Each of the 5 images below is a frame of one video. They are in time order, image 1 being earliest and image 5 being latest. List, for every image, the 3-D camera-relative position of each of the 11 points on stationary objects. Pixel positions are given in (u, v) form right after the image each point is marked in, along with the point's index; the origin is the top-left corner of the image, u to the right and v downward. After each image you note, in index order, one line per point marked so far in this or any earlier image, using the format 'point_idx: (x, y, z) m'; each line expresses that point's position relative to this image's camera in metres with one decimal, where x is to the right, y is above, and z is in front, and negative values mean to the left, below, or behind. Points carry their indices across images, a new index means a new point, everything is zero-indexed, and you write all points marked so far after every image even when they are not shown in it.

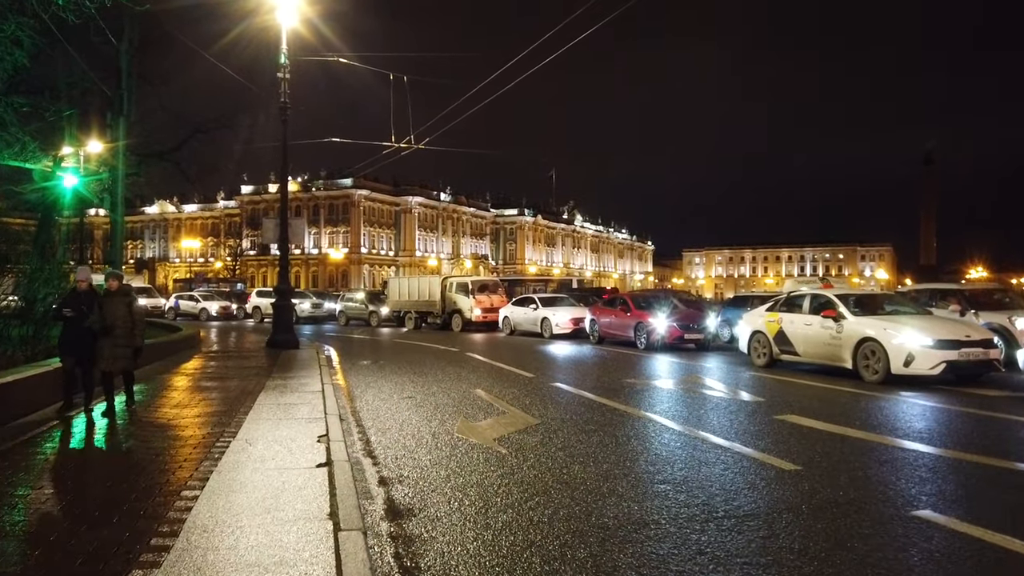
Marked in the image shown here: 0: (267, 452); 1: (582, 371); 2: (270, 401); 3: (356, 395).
0: (-2.0, -1.4, +6.3) m
1: (+1.5, -1.9, +17.6) m
2: (-3.0, -1.4, +9.3) m
3: (-2.4, -1.6, +11.5) m
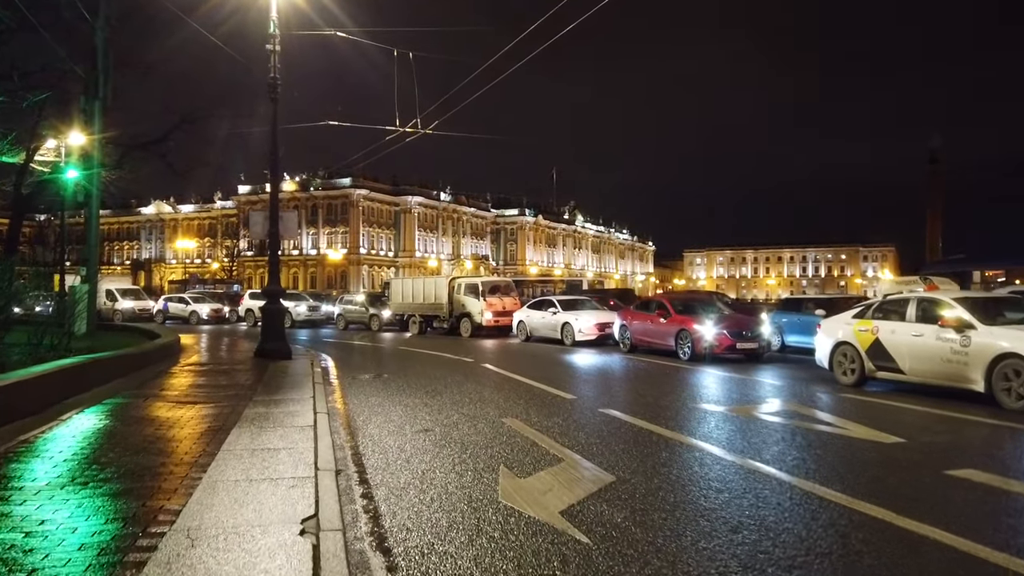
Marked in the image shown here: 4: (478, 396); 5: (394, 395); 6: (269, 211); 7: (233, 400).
0: (-1.5, -1.4, +3.9) m
1: (+2.0, -1.9, +15.2) m
2: (-2.4, -1.4, +6.9) m
3: (-1.8, -1.6, +9.1) m
4: (-0.5, -1.6, +11.5) m
5: (-1.9, -1.7, +12.2) m
6: (-5.6, +1.8, +17.7) m
7: (-4.0, -1.6, +11.0) m
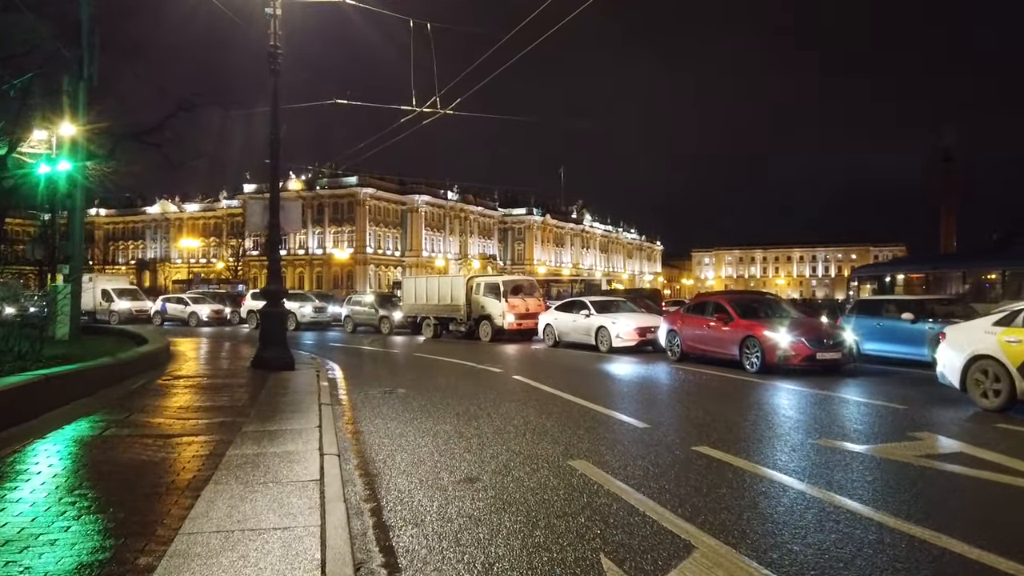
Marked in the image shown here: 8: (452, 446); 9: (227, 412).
0: (-0.9, -1.4, +1.6) m
1: (+2.7, -1.9, +12.9) m
2: (-1.8, -1.4, +4.6) m
3: (-1.2, -1.6, +6.8) m
4: (+0.2, -1.6, +9.2) m
5: (-1.2, -1.7, +9.9) m
6: (-4.9, +1.8, +15.5) m
7: (-3.3, -1.6, +8.8) m
8: (-0.6, -1.6, +7.9) m
9: (-3.8, -1.6, +10.1) m
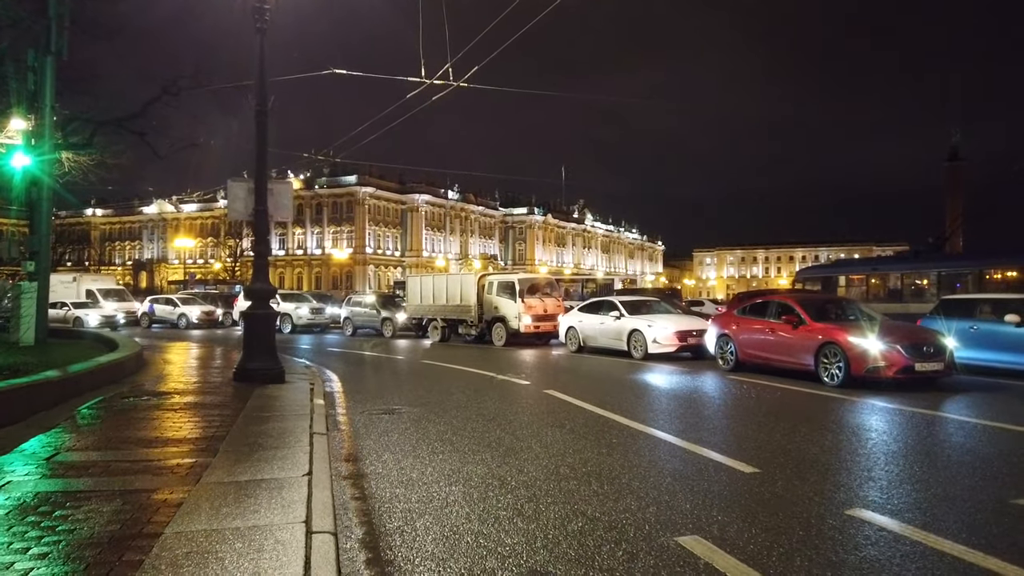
0: (-0.4, -1.4, -0.6) m
1: (+3.1, -1.9, +10.7) m
2: (-1.3, -1.4, +2.4) m
3: (-0.7, -1.6, +4.5) m
4: (+0.7, -1.6, +6.9) m
5: (-0.7, -1.7, +7.6) m
6: (-4.4, +1.8, +13.2) m
7: (-2.8, -1.6, +6.5) m
8: (-0.1, -1.6, +5.6) m
9: (-3.3, -1.6, +7.8) m
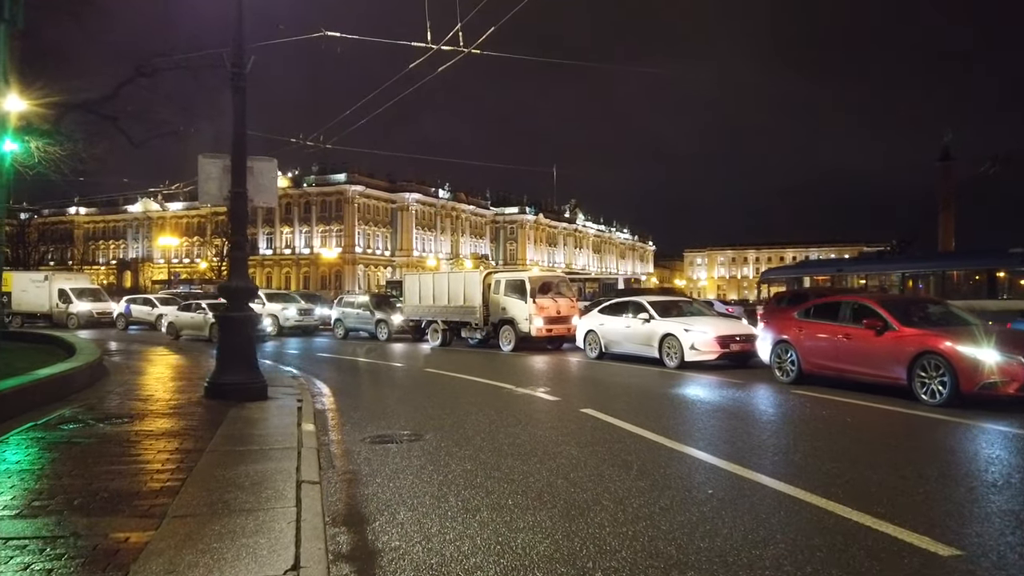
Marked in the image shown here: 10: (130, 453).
0: (+0.2, -1.3, -2.7) m
1: (+3.6, -1.9, +8.6) m
2: (-0.8, -1.4, +0.3) m
3: (-0.2, -1.6, +2.4) m
4: (+1.1, -1.6, +4.9) m
5: (-0.3, -1.6, +5.5) m
6: (-4.1, +1.9, +11.1) m
7: (-2.4, -1.5, +4.4) m
8: (+0.4, -1.6, +3.6) m
9: (-2.8, -1.6, +5.7) m
10: (-3.7, -1.6, +7.2) m
